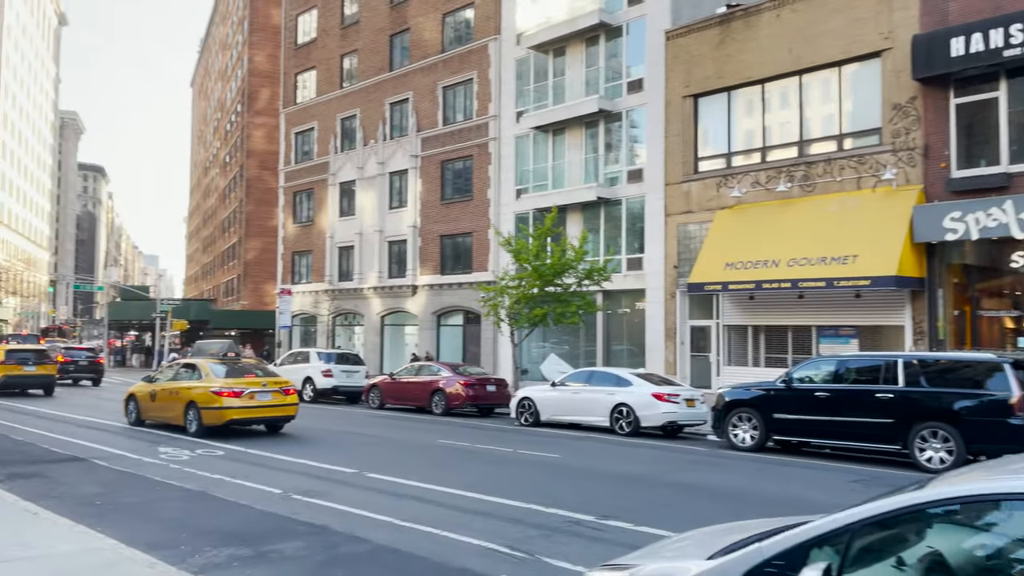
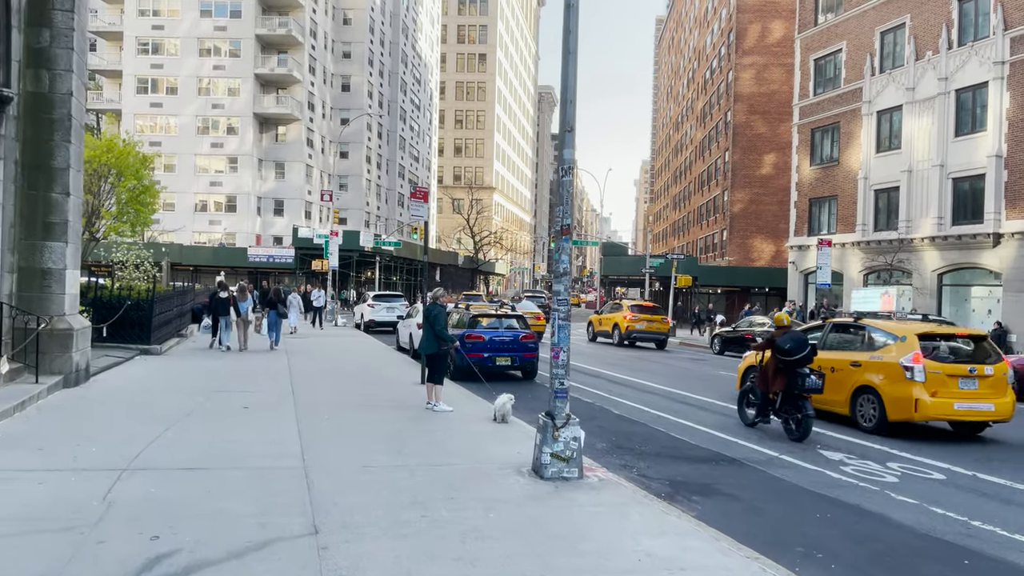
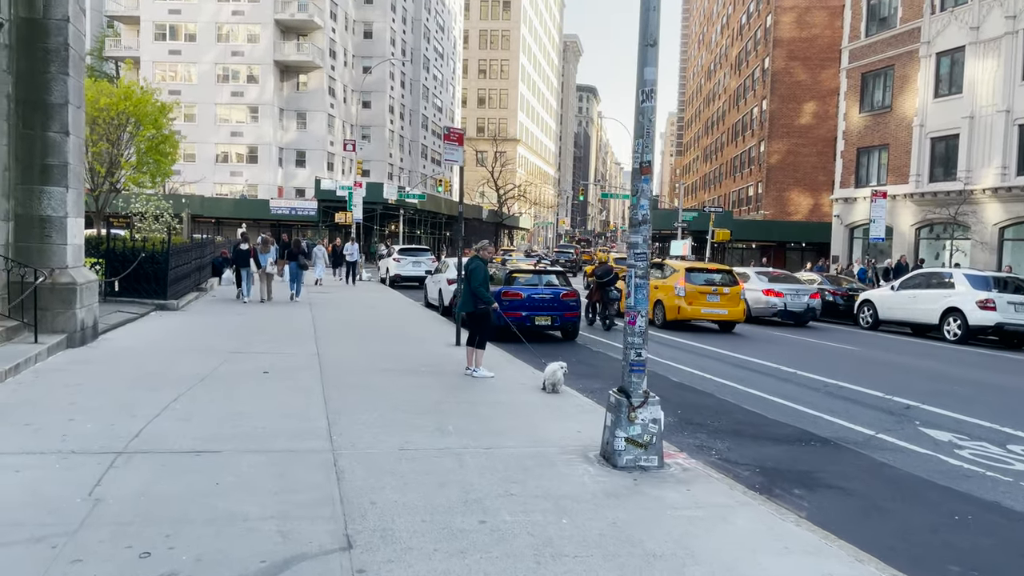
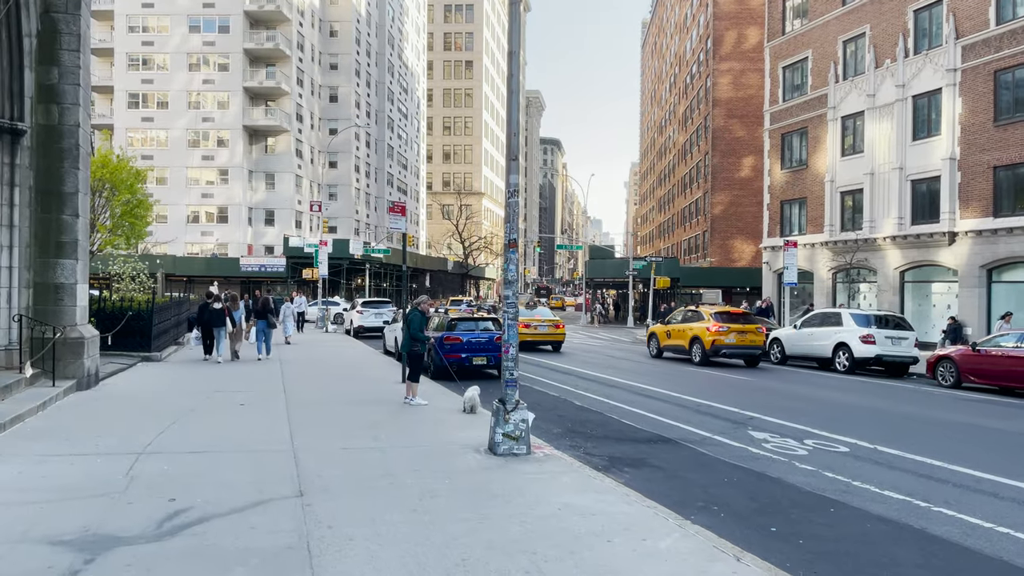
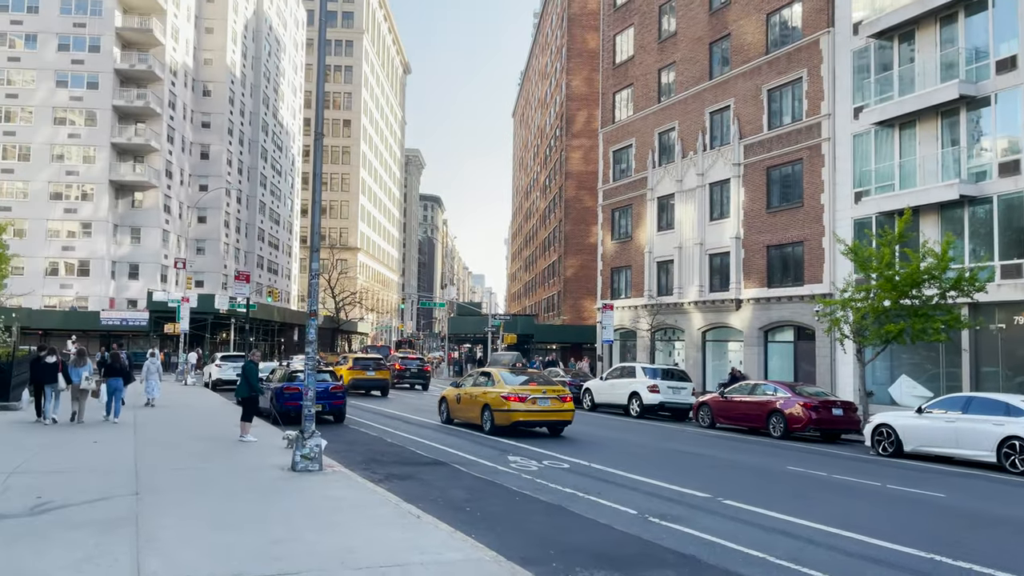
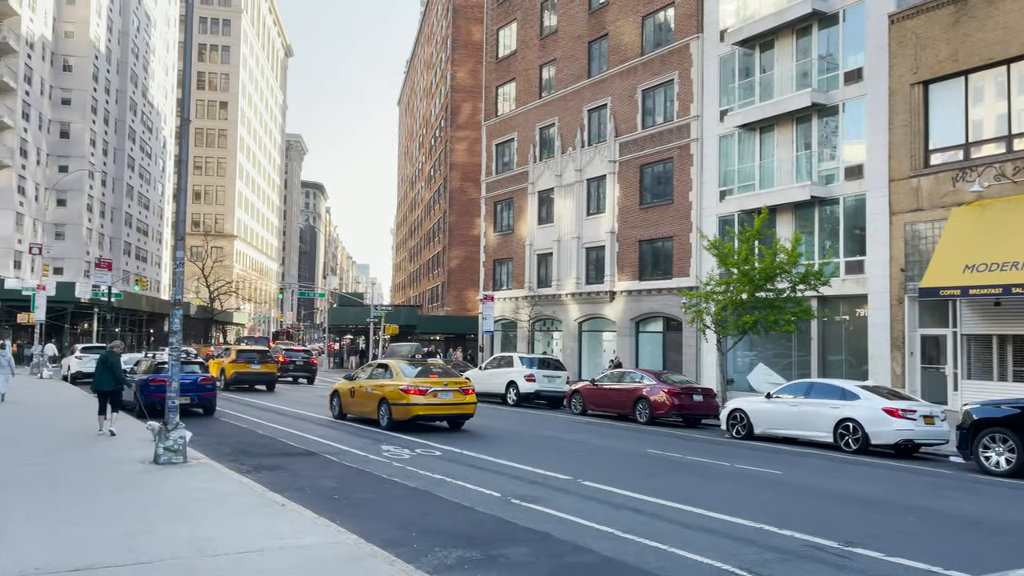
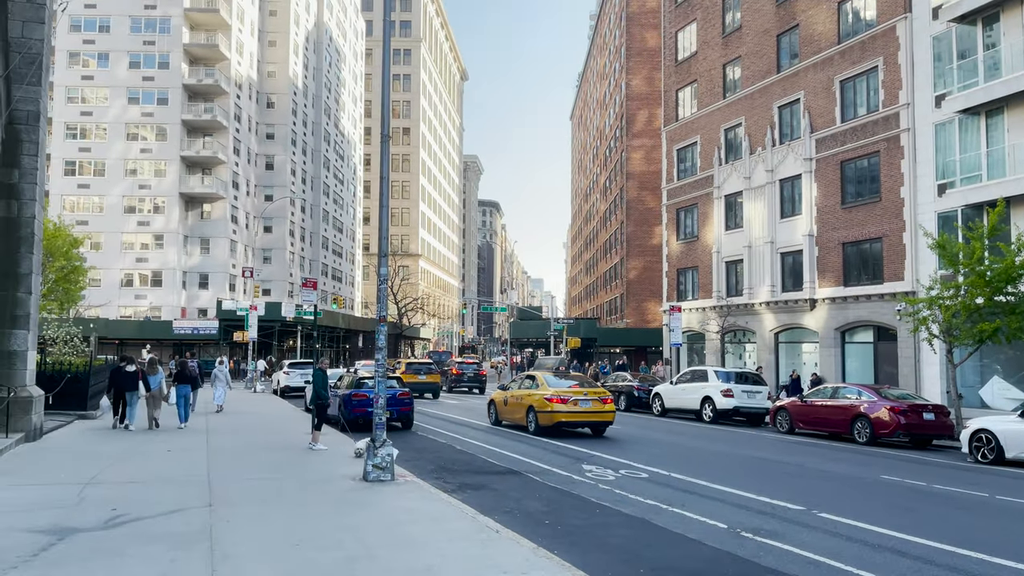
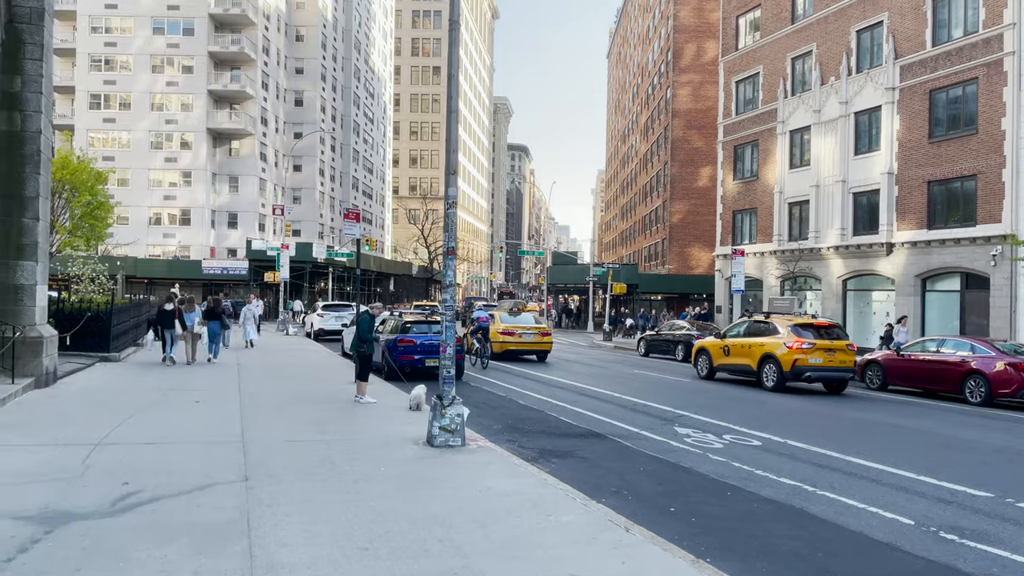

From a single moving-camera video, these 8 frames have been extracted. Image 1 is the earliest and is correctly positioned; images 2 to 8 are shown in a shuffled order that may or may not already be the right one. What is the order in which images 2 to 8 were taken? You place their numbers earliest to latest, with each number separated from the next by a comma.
6, 5, 7, 8, 4, 2, 3
